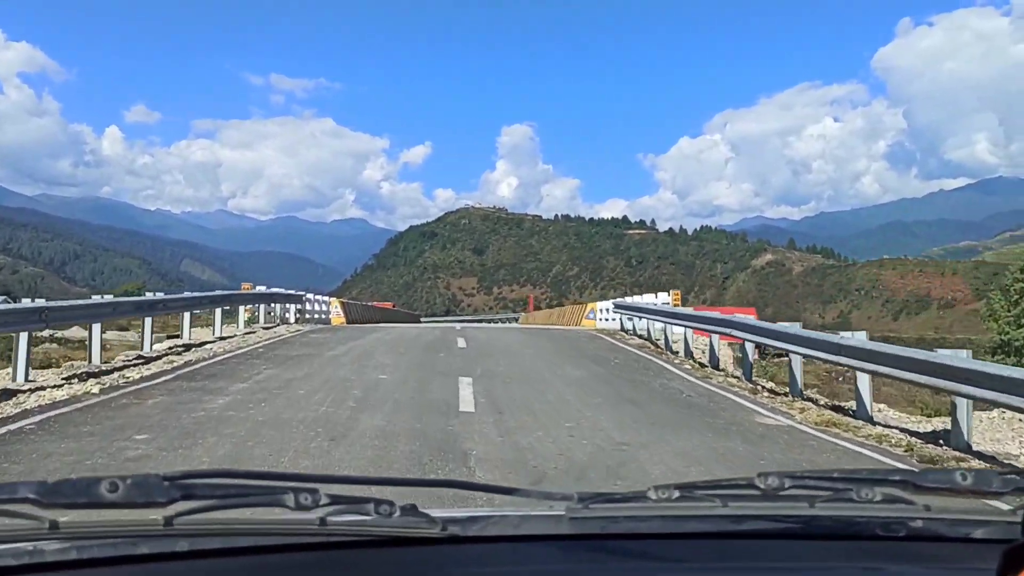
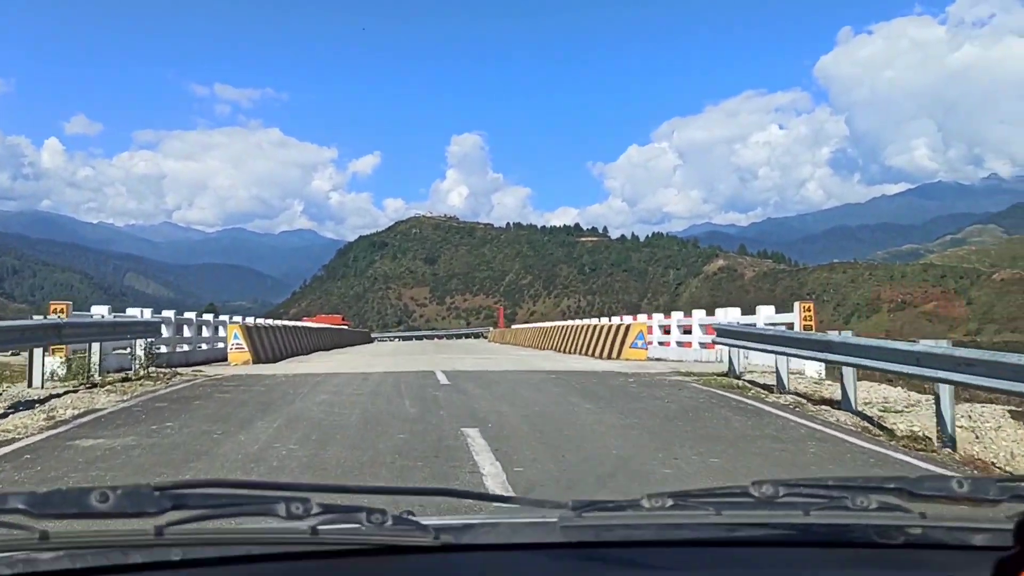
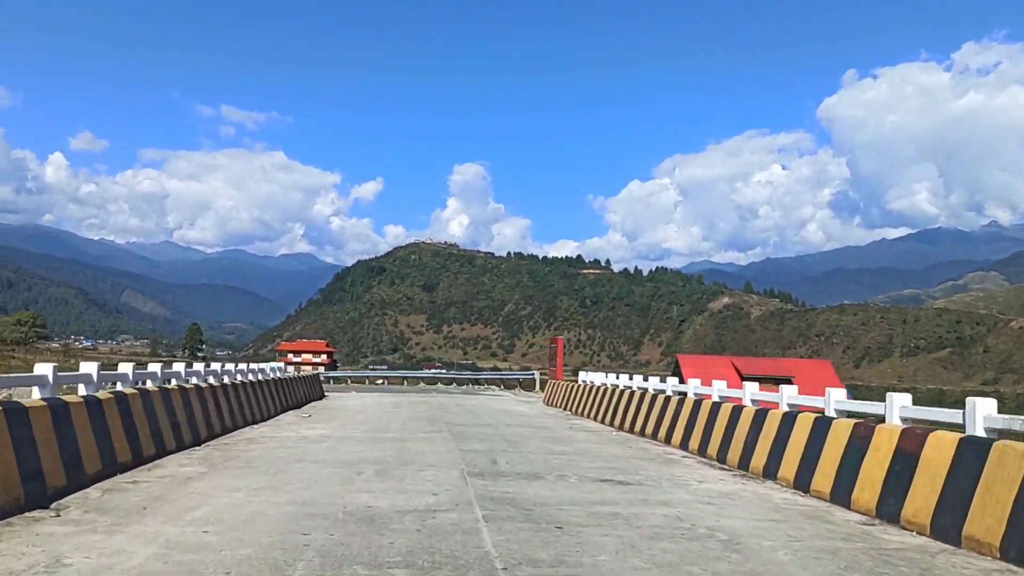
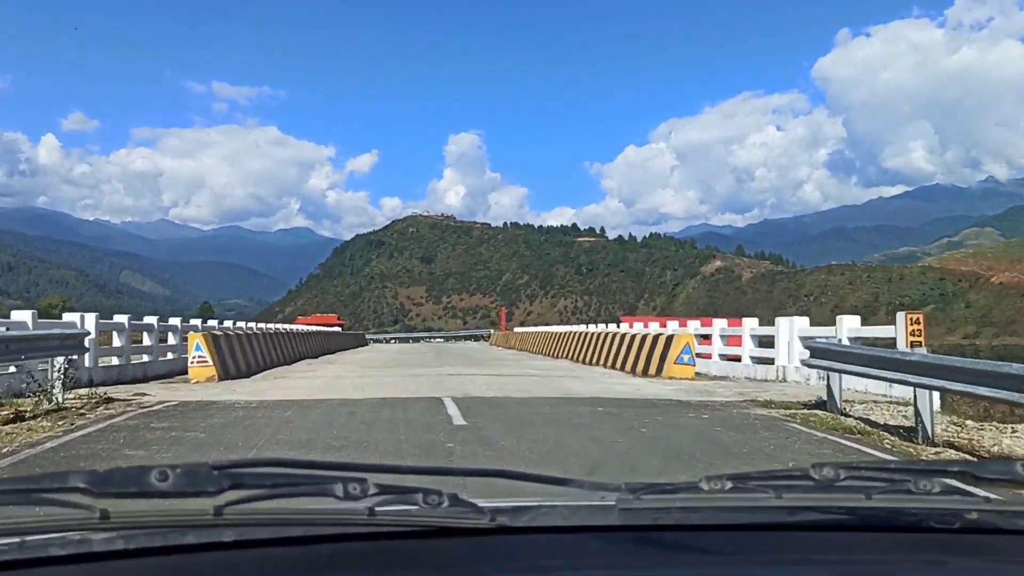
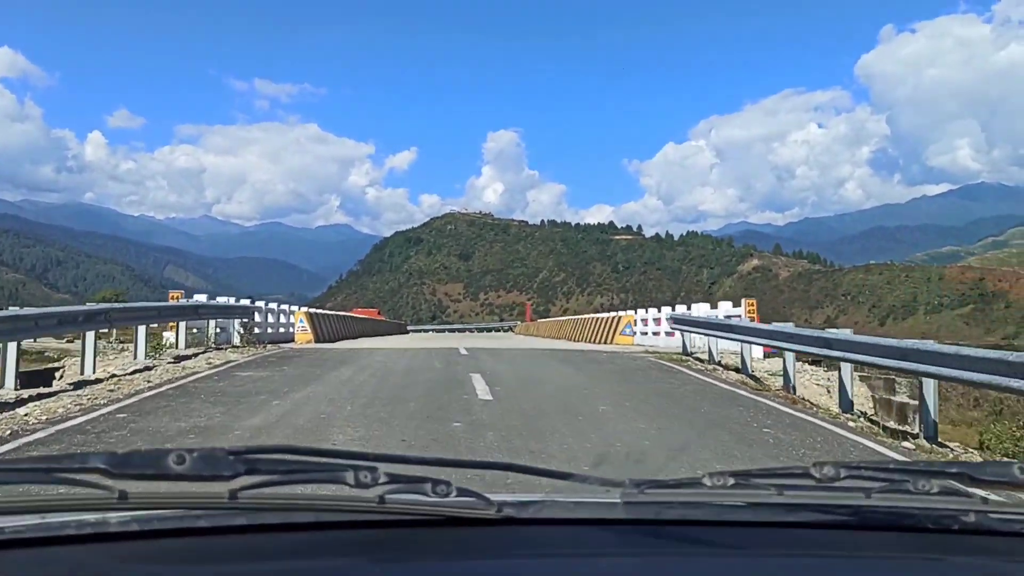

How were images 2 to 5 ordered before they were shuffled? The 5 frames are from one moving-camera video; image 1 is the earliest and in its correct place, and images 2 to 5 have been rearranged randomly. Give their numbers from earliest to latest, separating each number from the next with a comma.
5, 2, 4, 3
